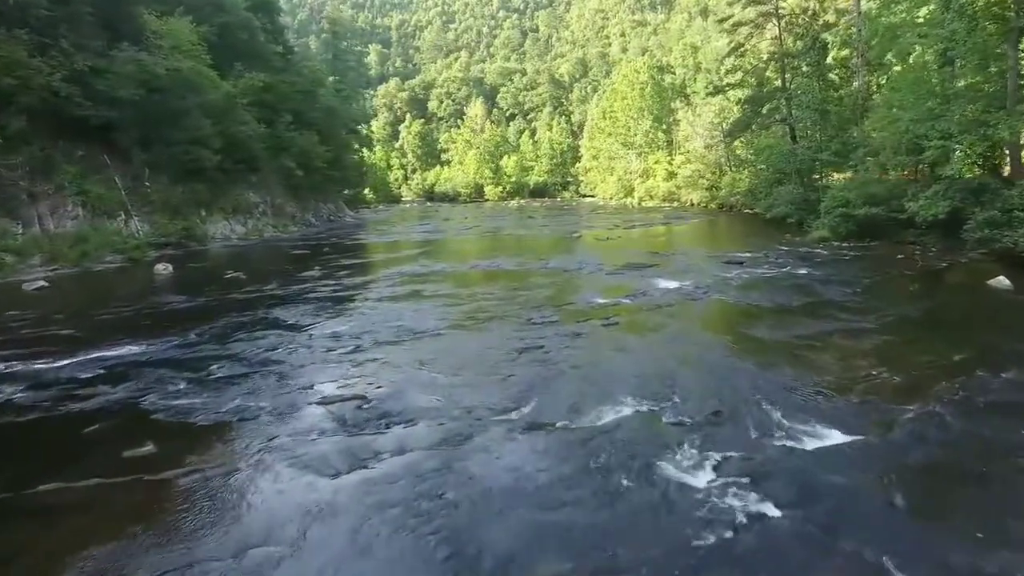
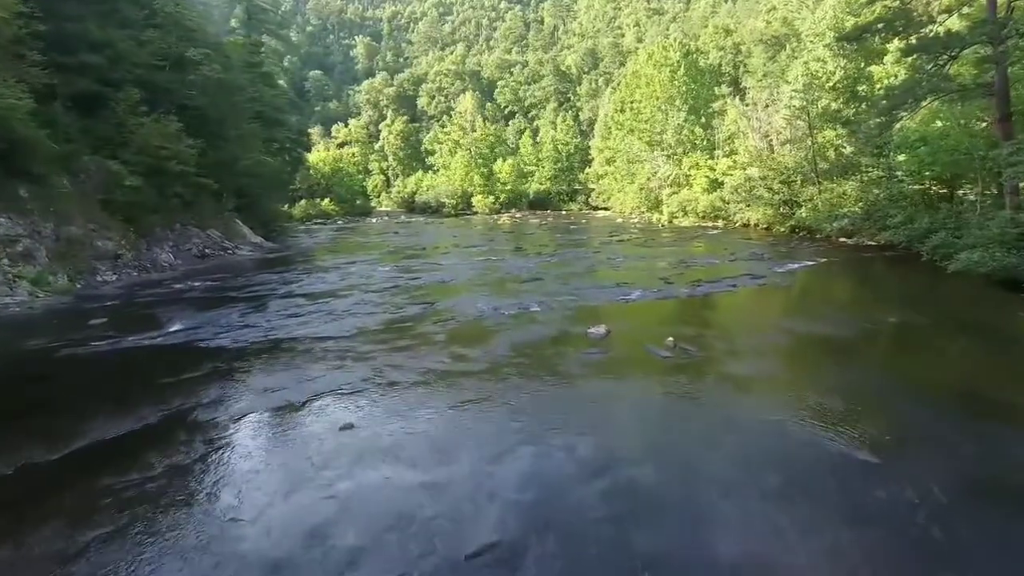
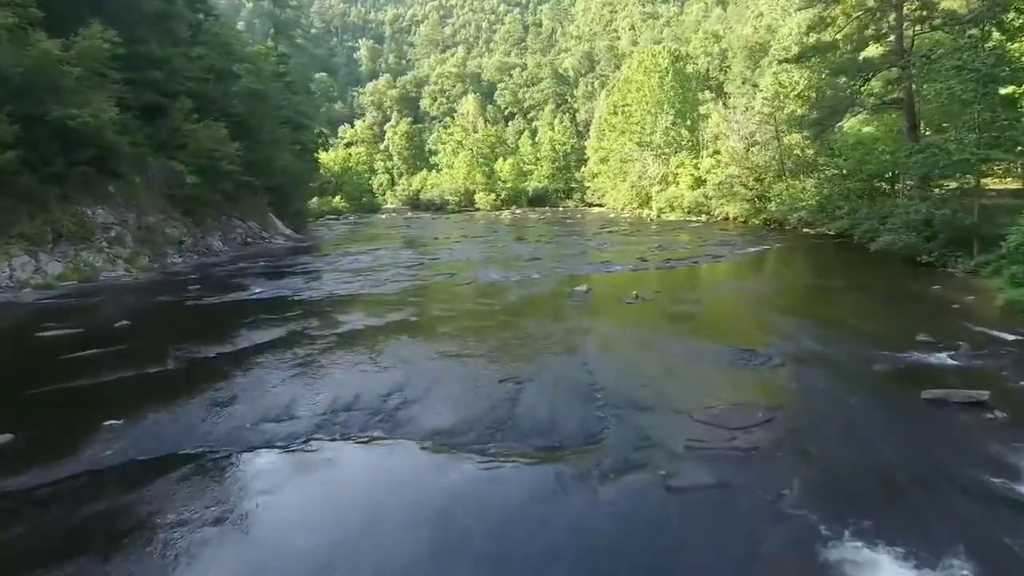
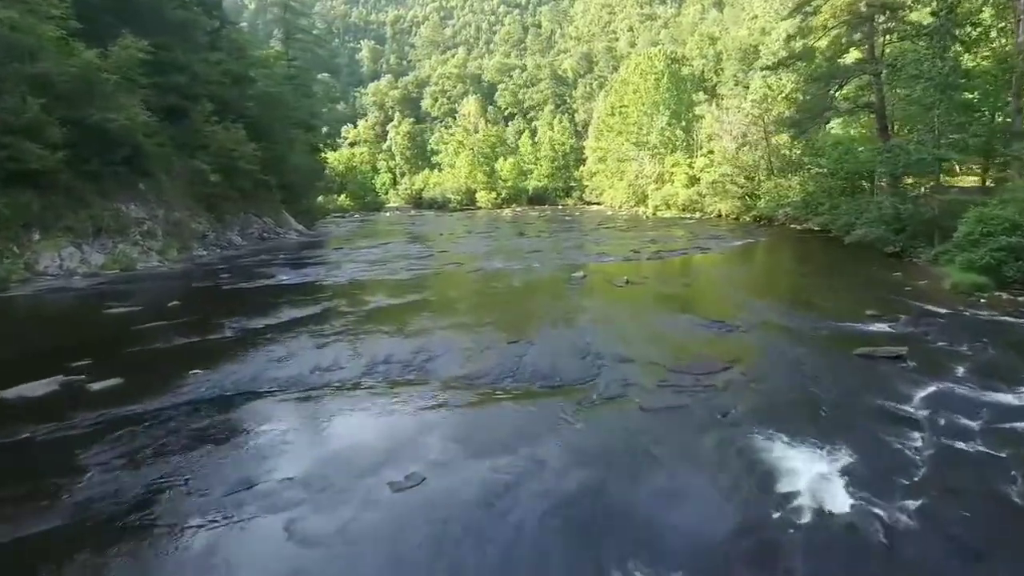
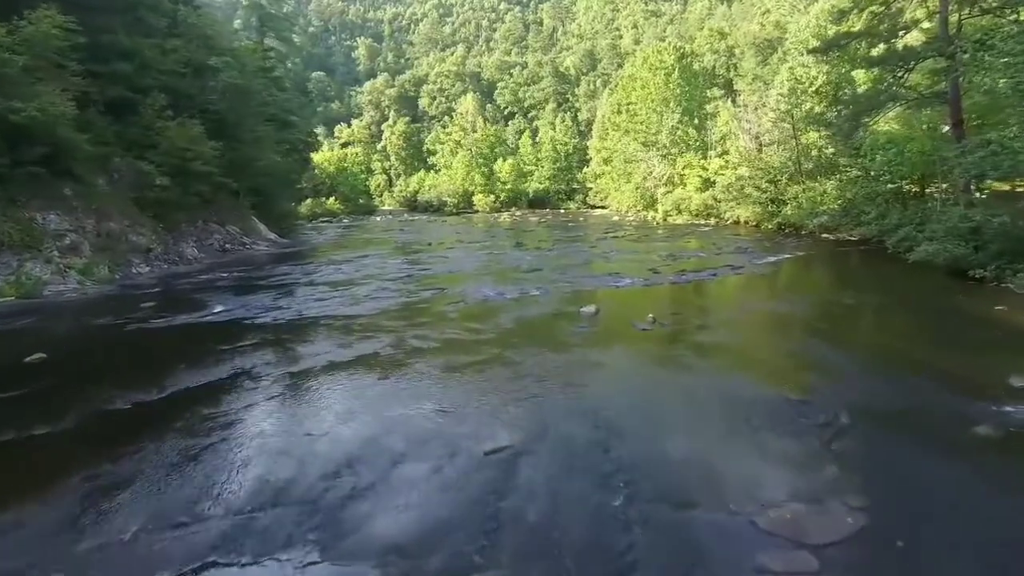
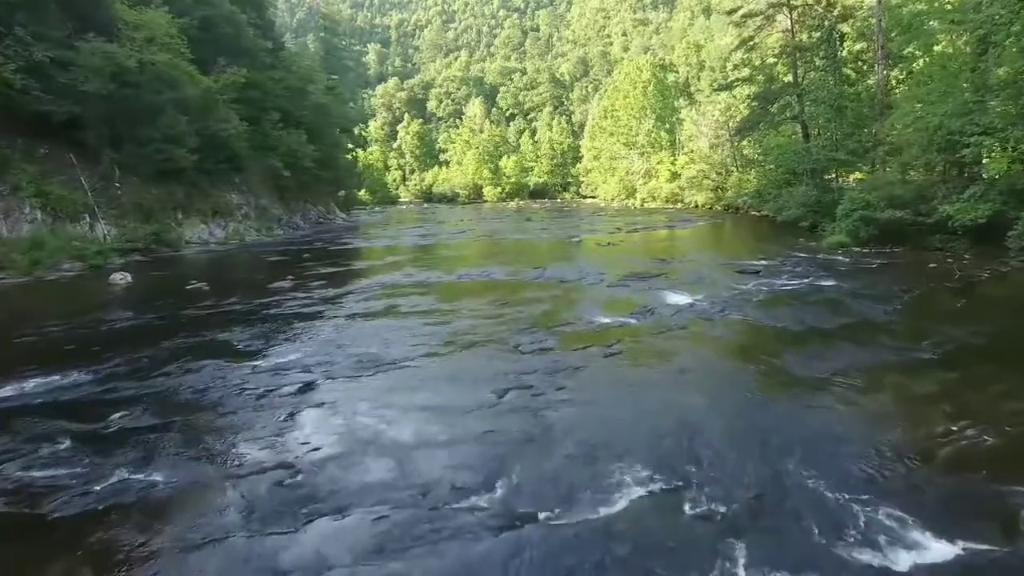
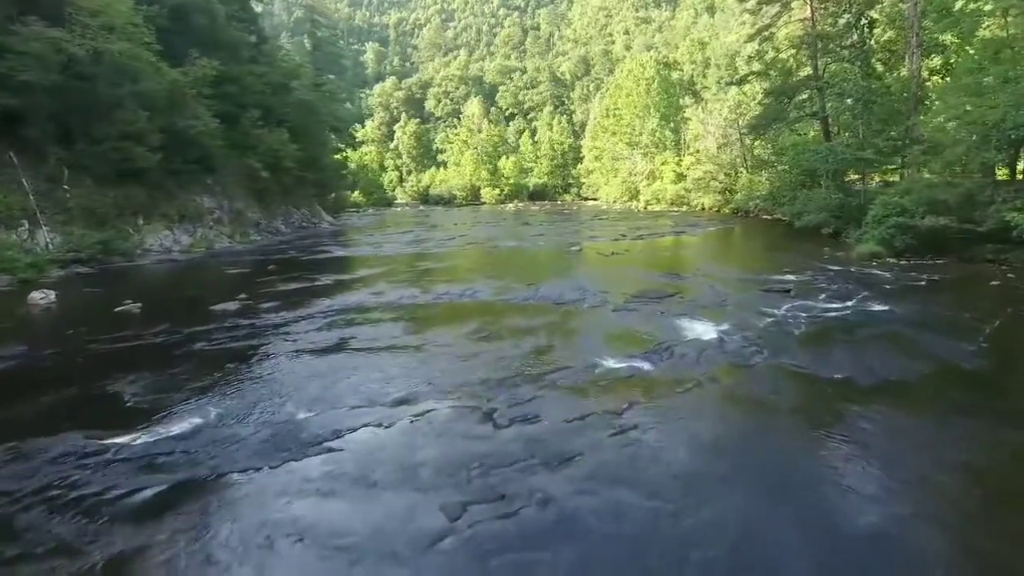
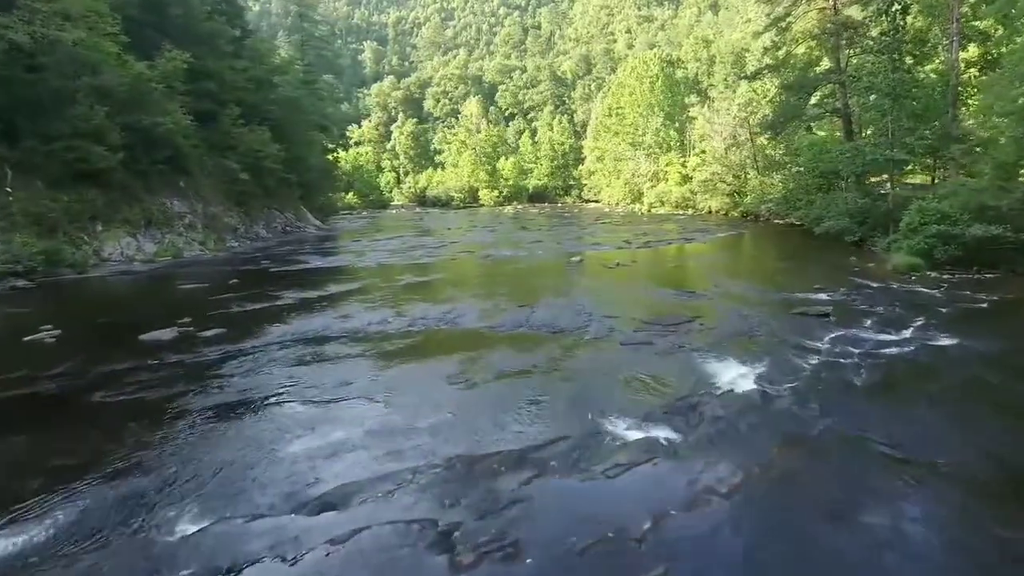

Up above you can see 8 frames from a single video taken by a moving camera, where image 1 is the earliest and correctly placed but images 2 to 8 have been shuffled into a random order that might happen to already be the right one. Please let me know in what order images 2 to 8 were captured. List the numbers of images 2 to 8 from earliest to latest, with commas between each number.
6, 7, 8, 4, 3, 5, 2
